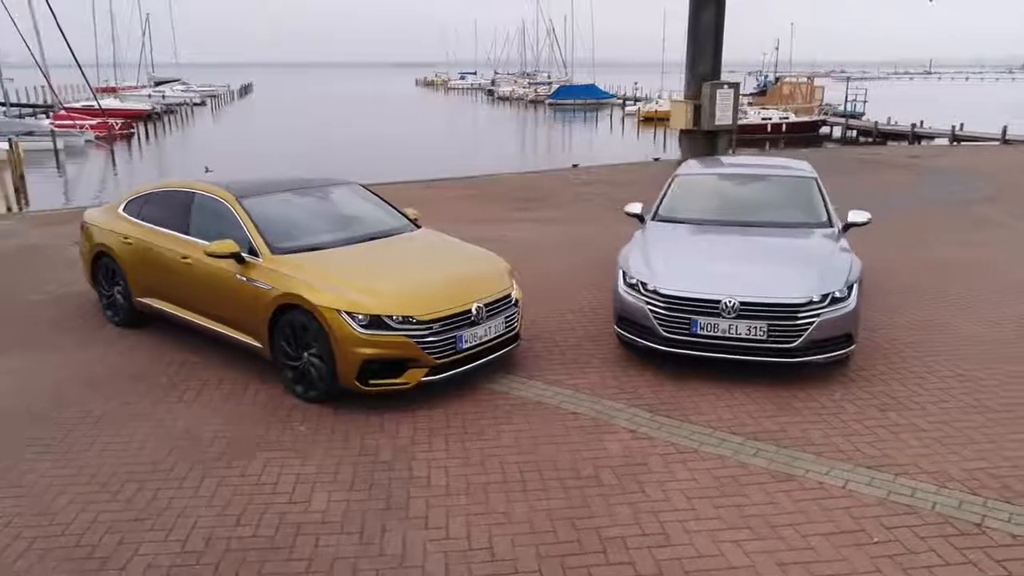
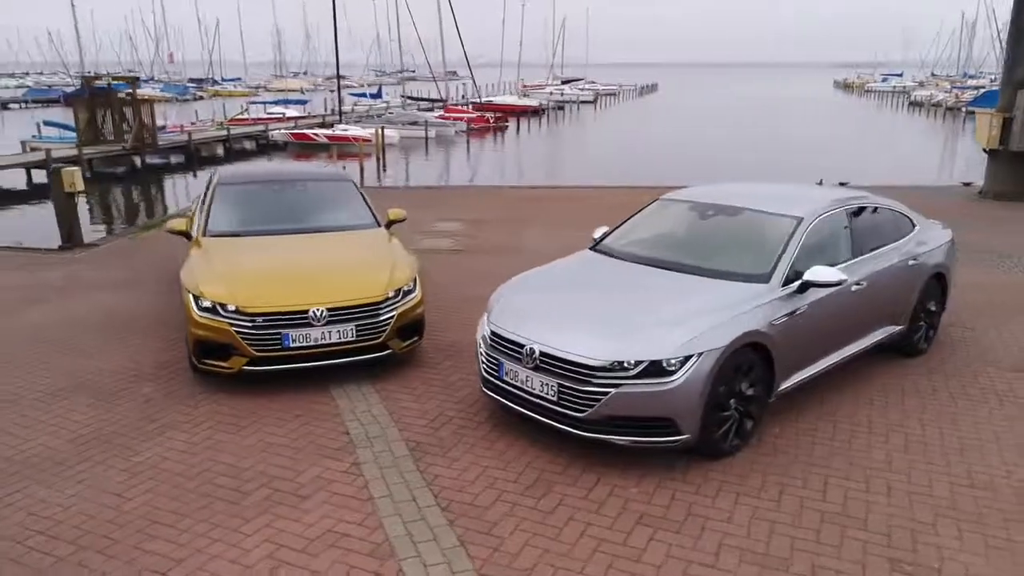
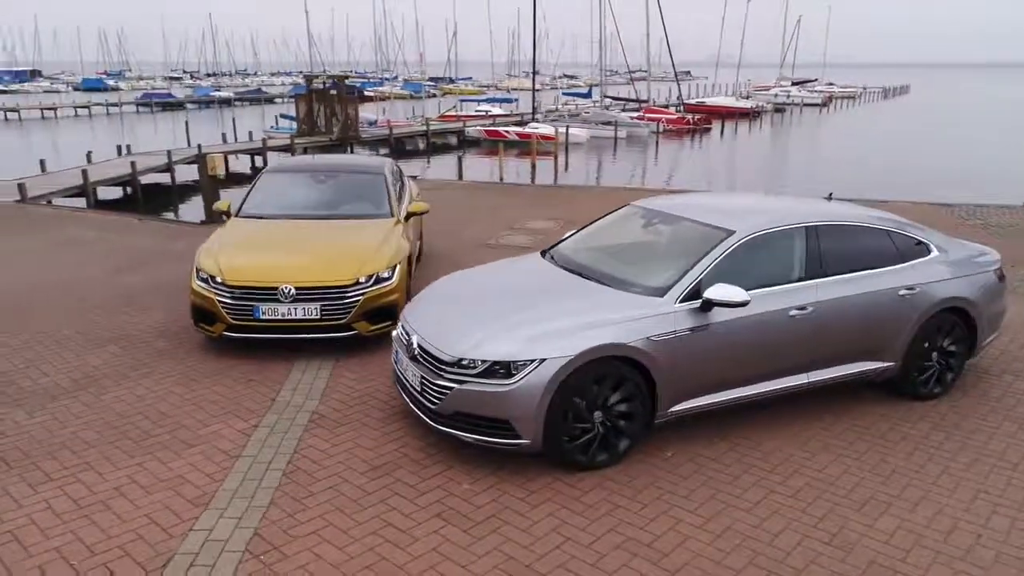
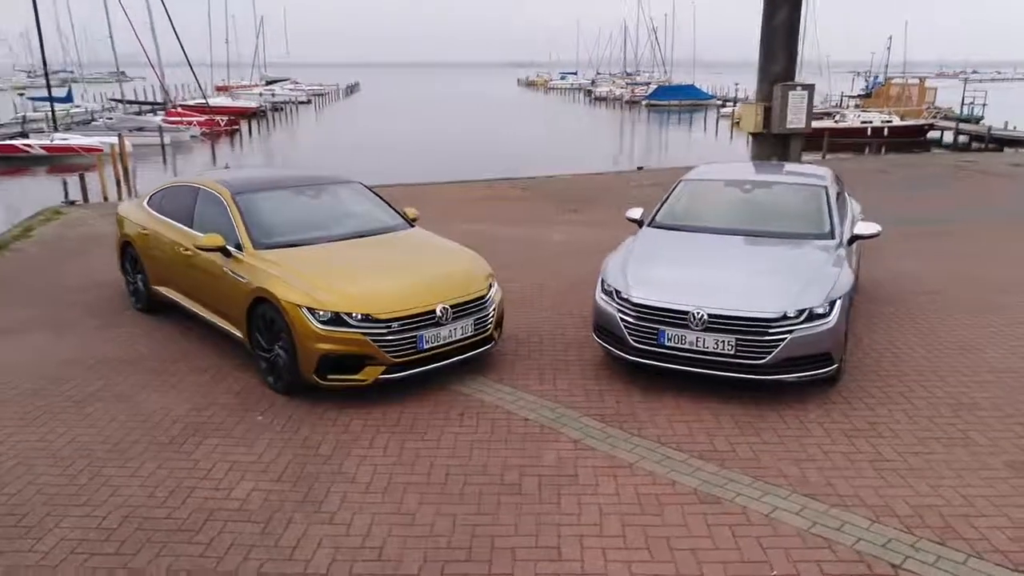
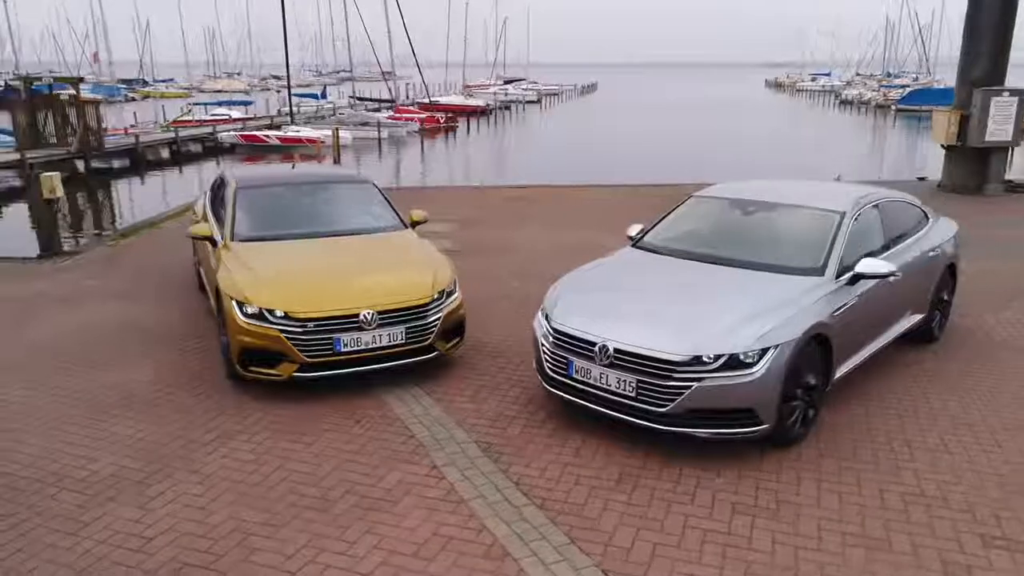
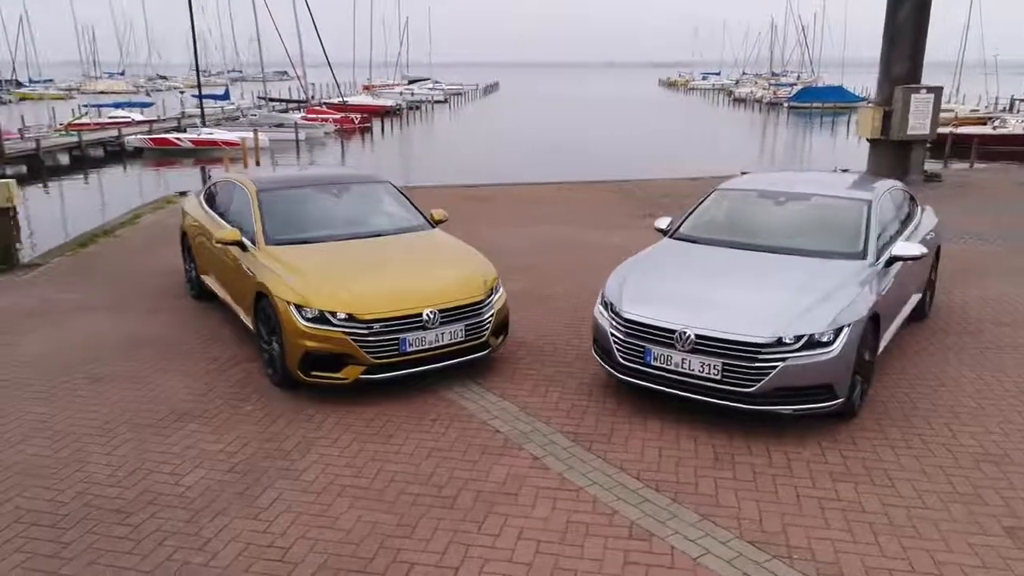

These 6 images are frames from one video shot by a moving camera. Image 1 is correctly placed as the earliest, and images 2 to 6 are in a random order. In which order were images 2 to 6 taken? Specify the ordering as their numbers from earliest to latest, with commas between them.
4, 6, 5, 2, 3
